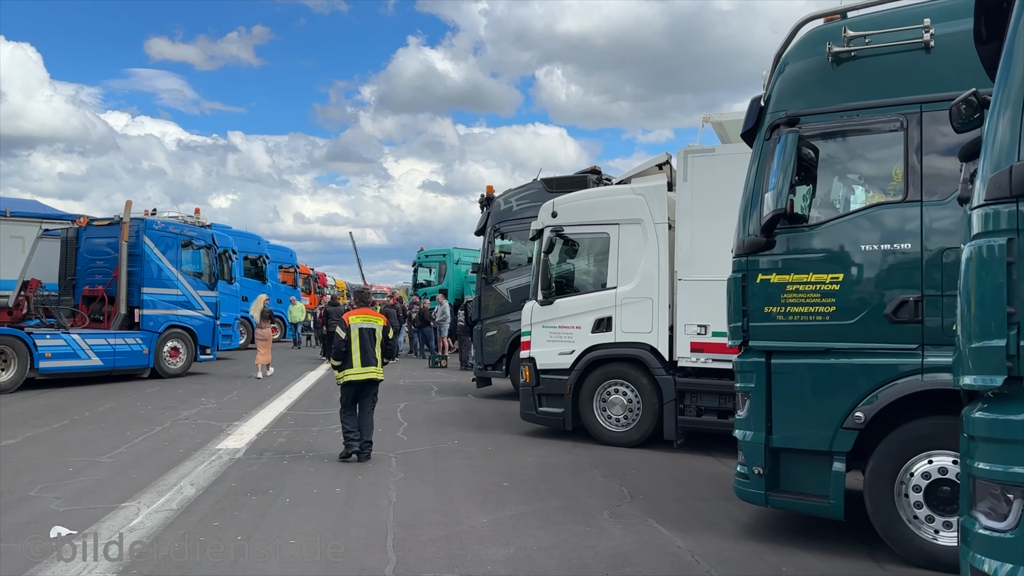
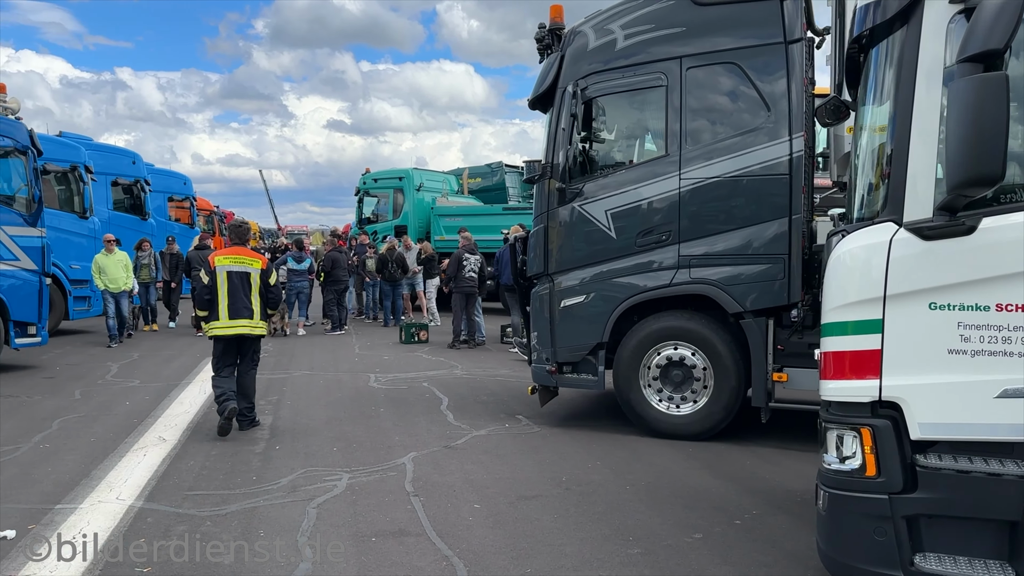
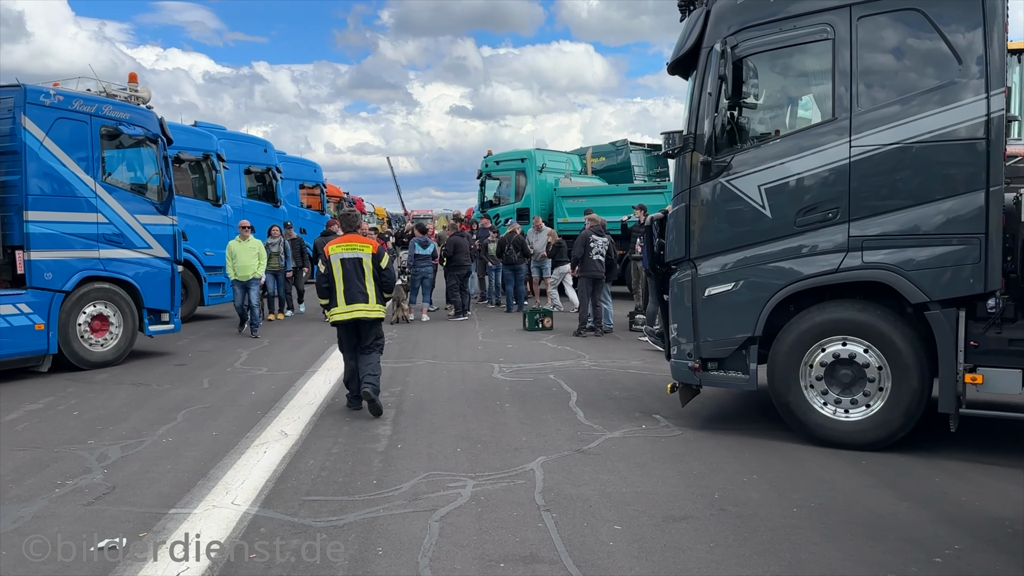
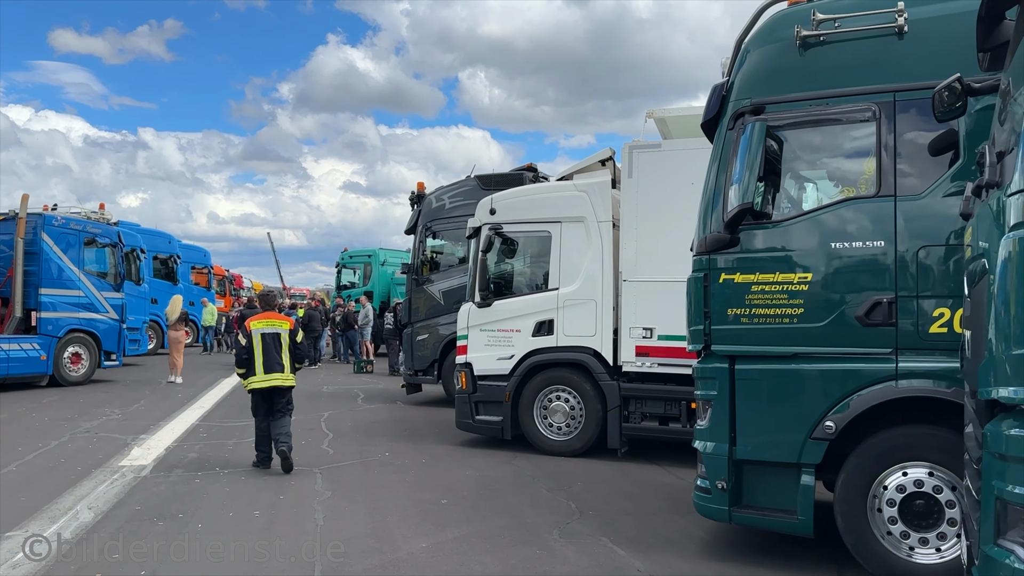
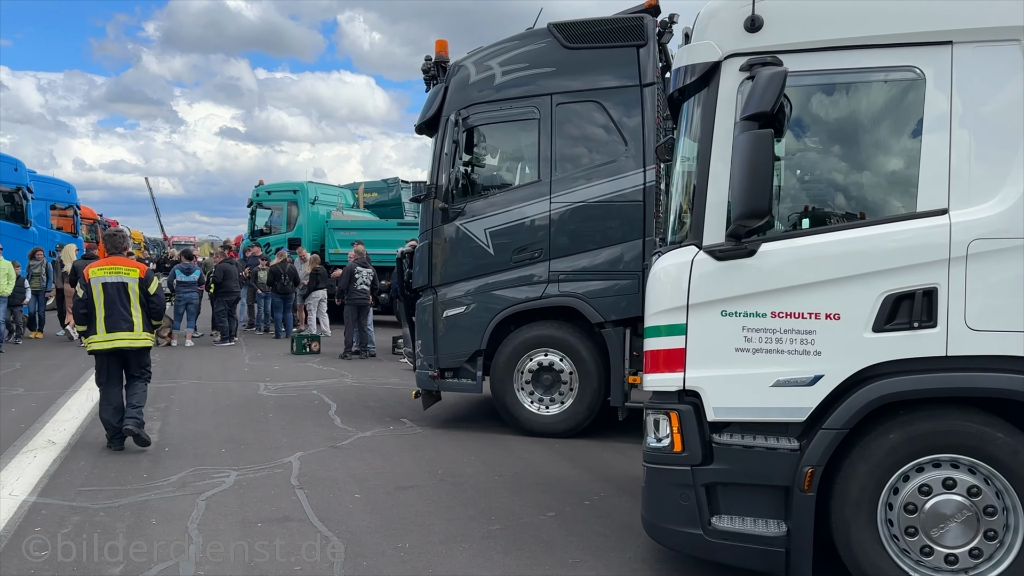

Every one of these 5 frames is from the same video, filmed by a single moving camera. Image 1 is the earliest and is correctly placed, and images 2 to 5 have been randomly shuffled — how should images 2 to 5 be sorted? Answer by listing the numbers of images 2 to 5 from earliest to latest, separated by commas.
4, 5, 2, 3
